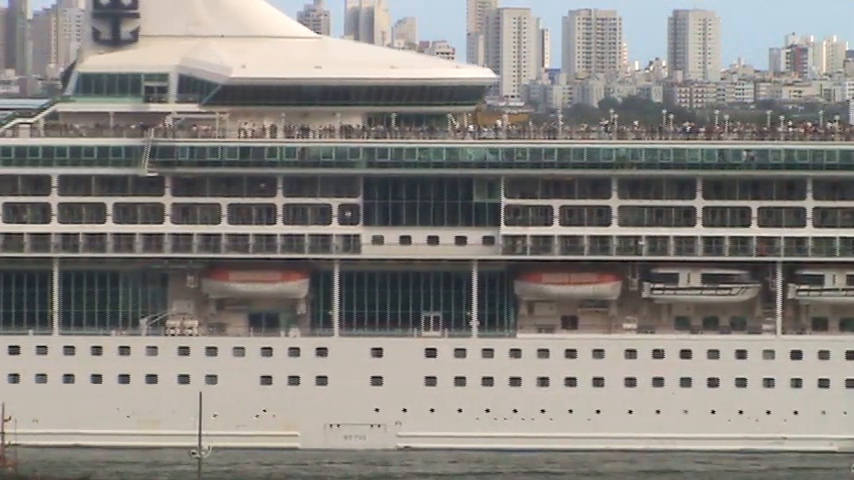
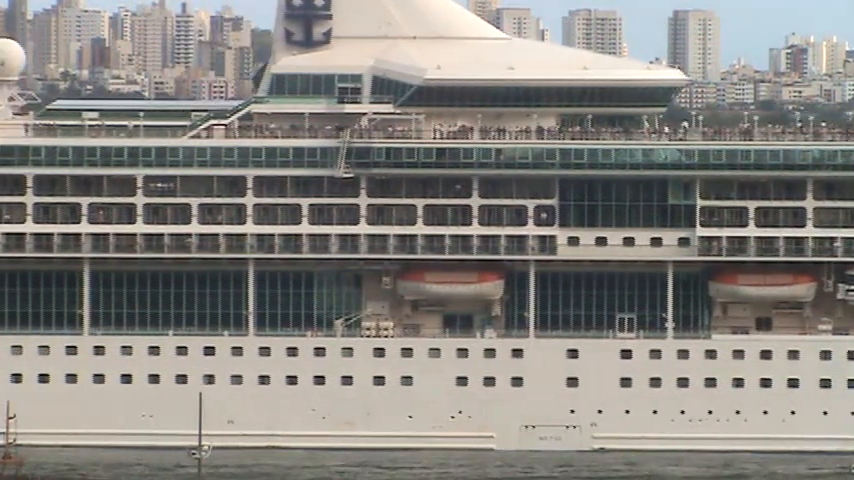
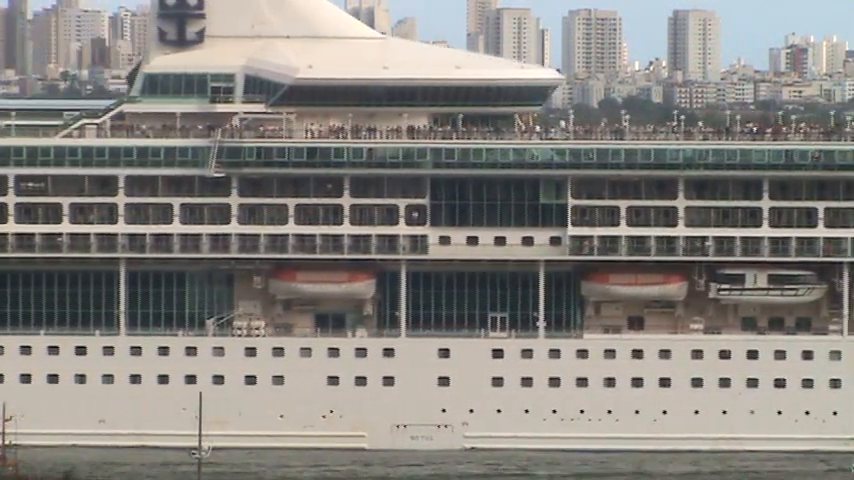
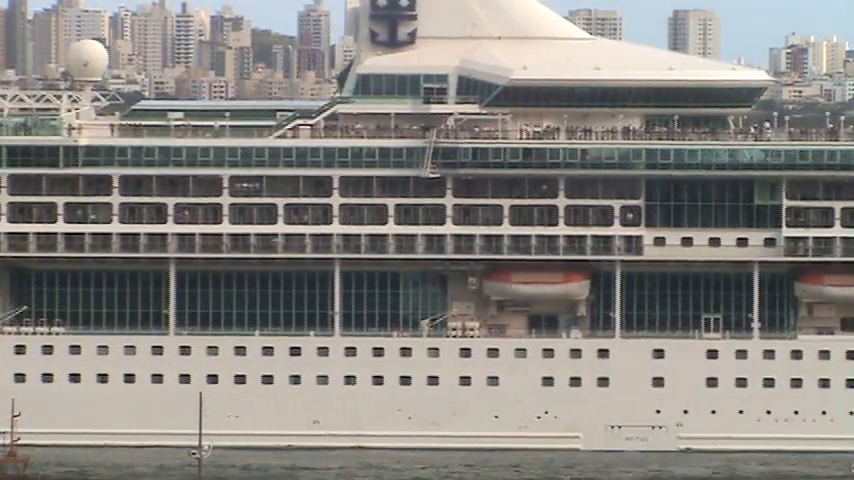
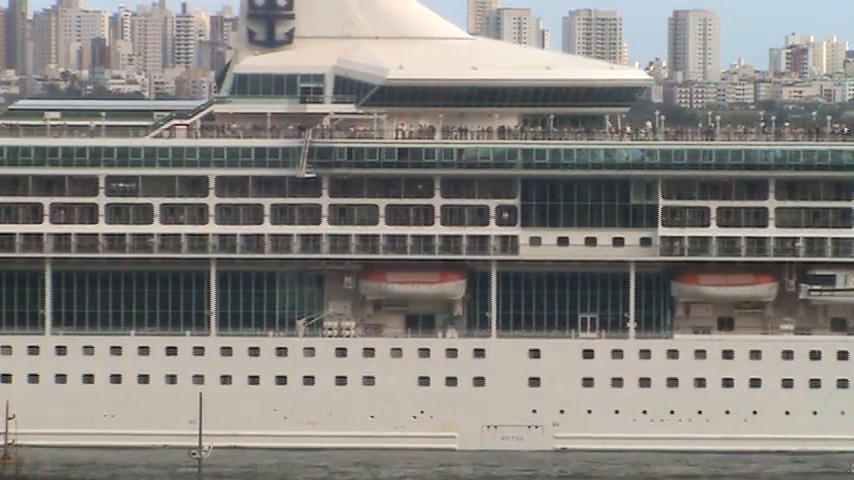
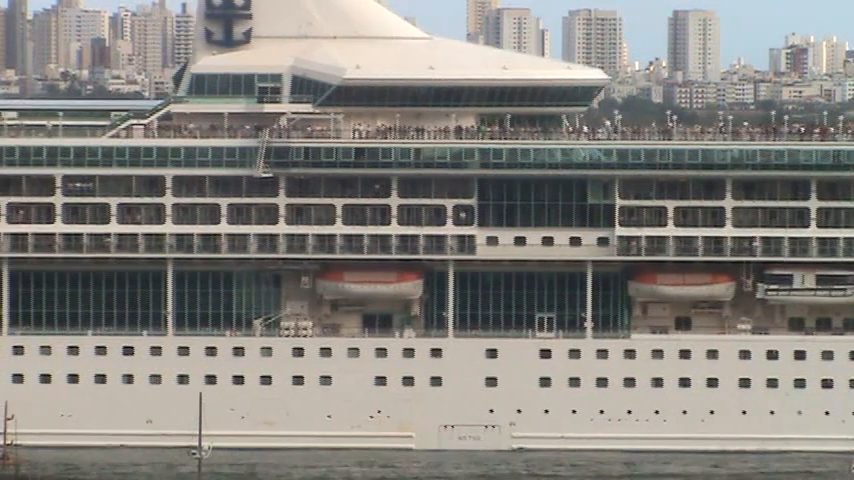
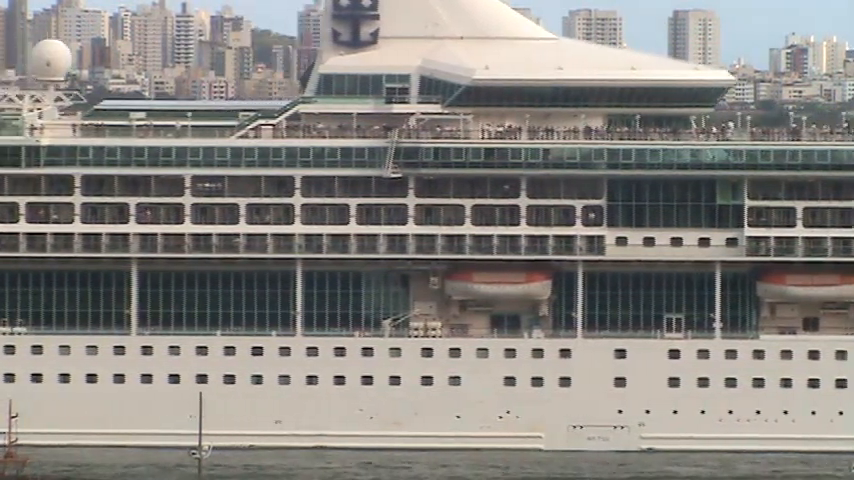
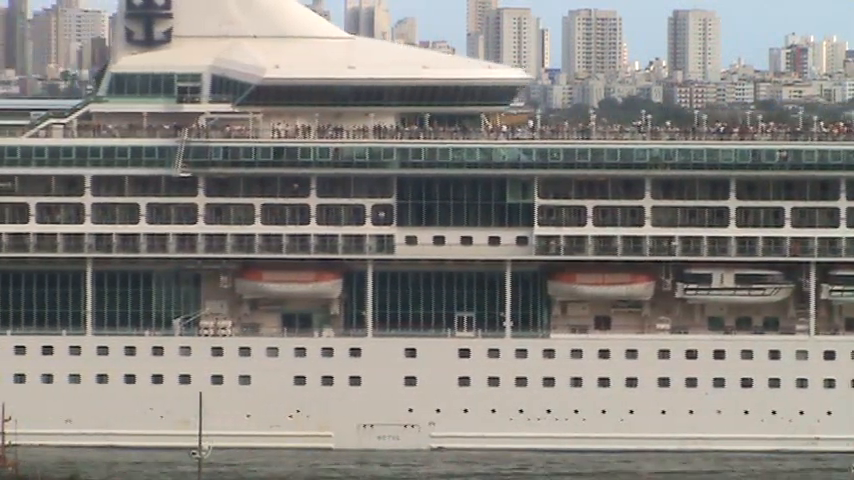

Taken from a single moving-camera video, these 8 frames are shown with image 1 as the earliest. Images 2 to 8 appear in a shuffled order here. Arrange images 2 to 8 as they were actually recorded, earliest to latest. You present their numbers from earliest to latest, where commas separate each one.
8, 3, 6, 5, 2, 7, 4
